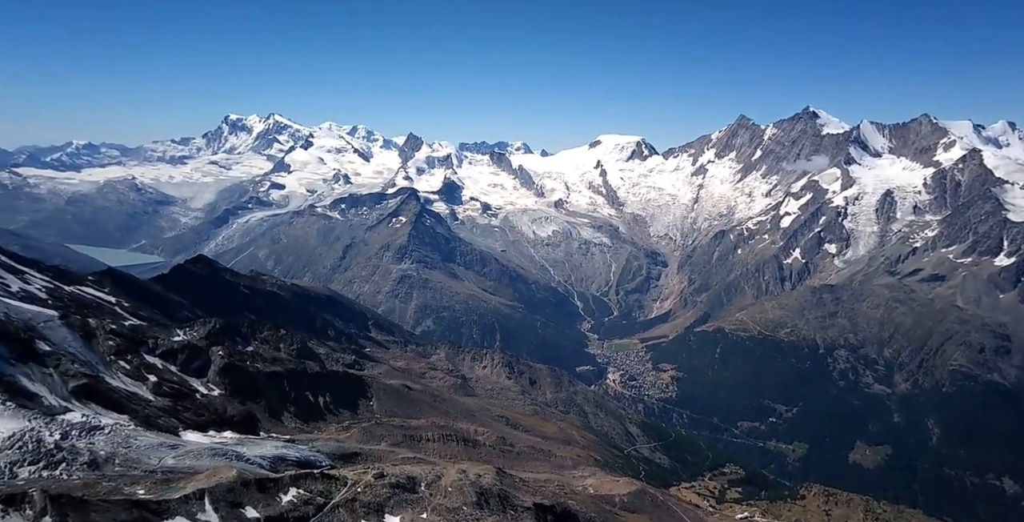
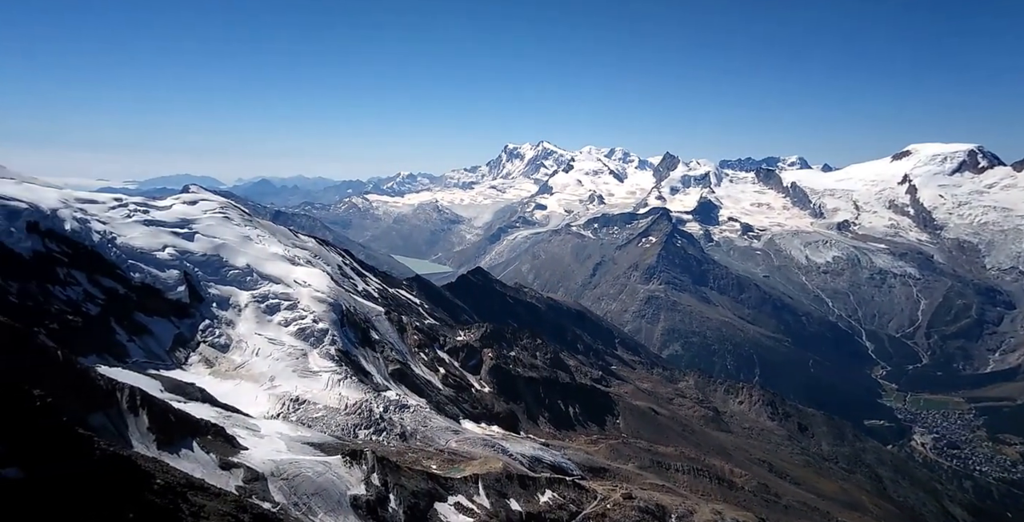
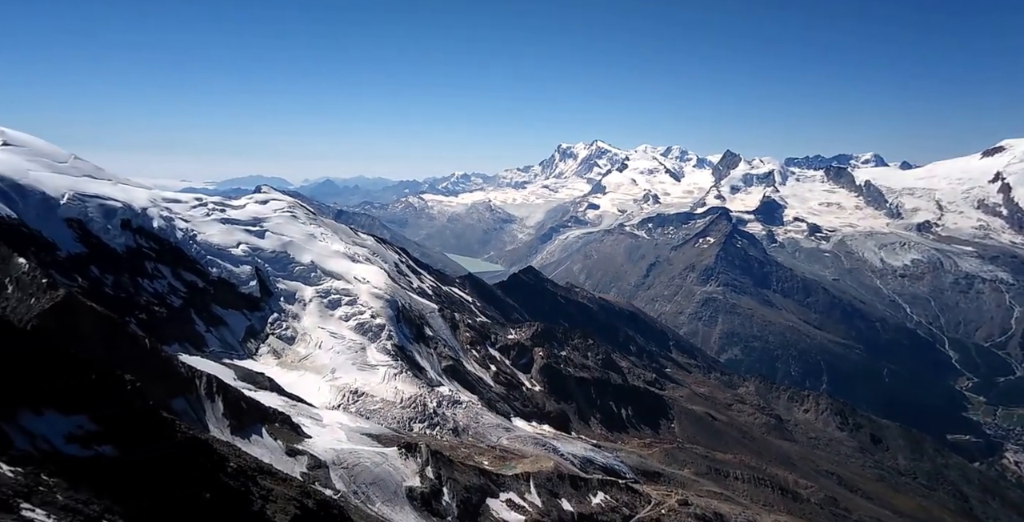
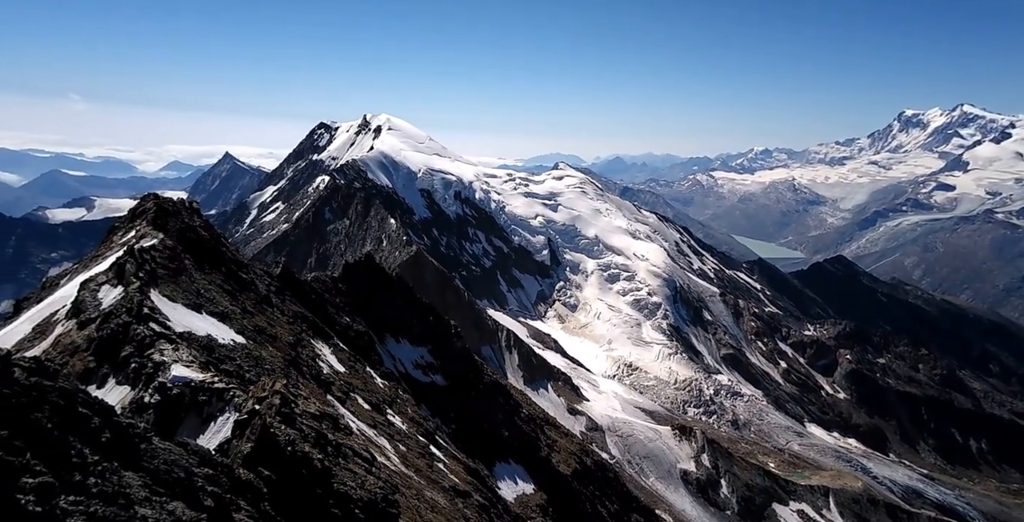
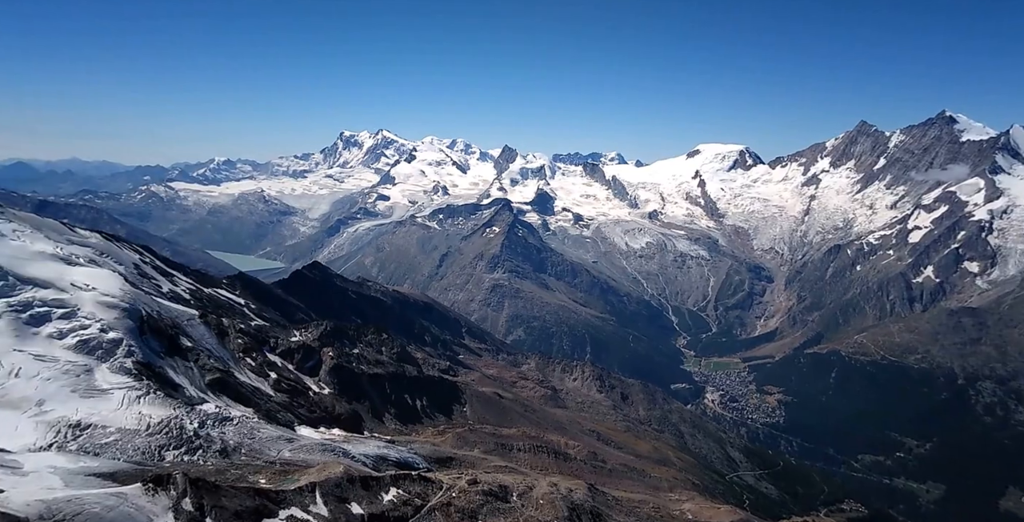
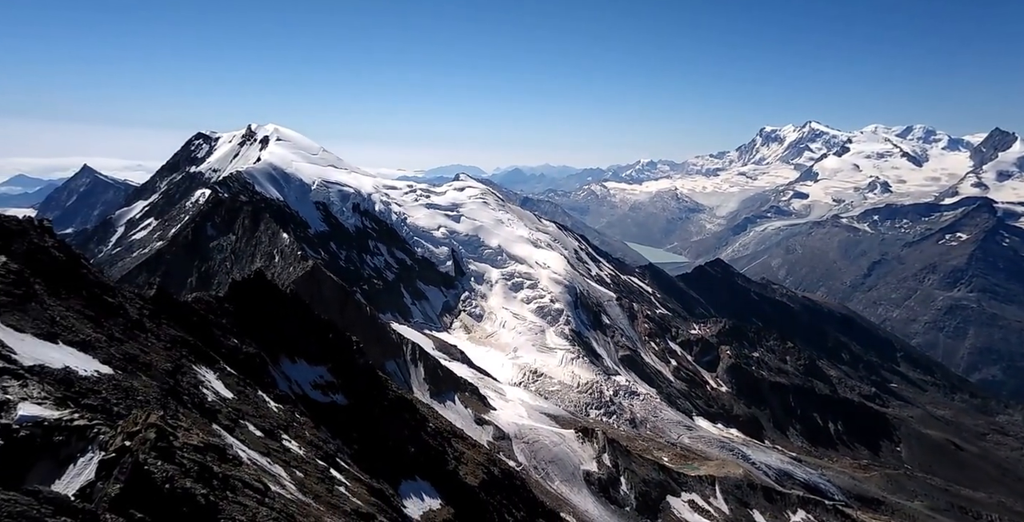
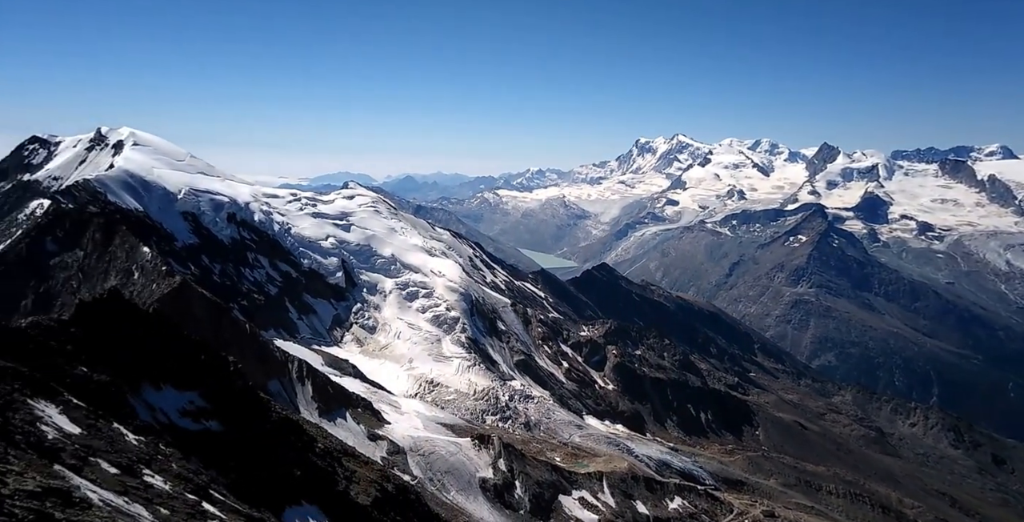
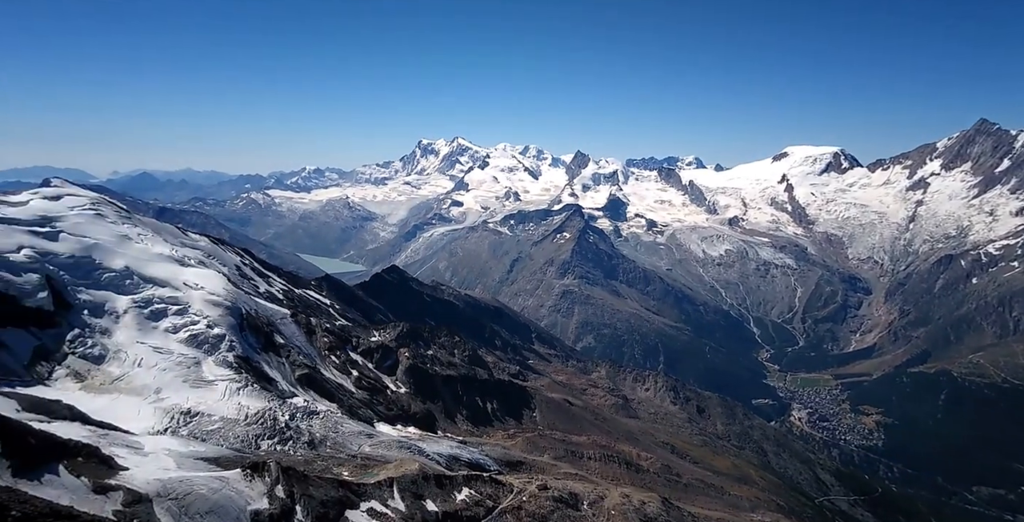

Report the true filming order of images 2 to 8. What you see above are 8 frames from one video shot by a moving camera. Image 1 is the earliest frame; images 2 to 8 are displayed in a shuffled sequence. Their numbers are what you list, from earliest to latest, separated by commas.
5, 8, 2, 3, 7, 6, 4
